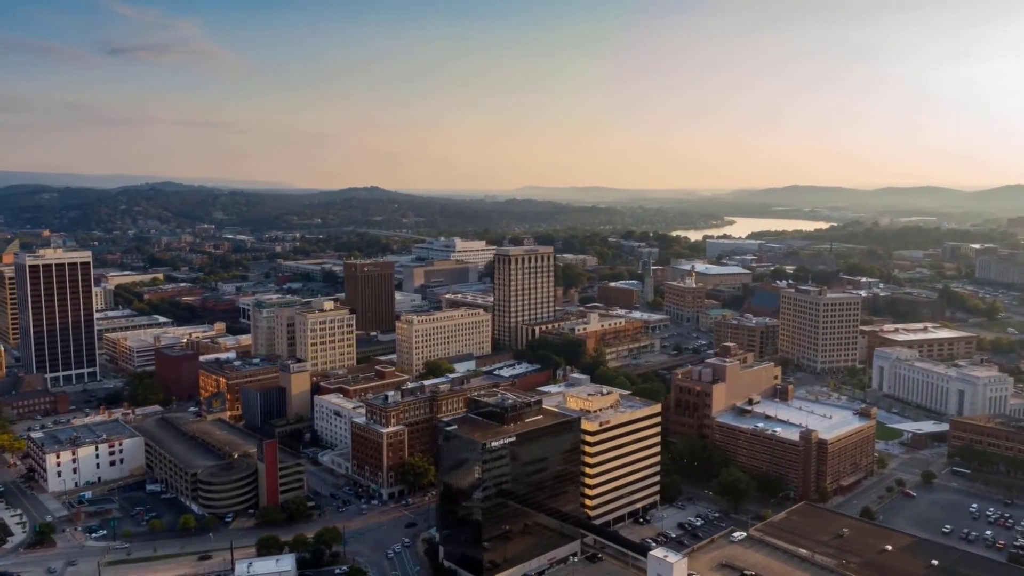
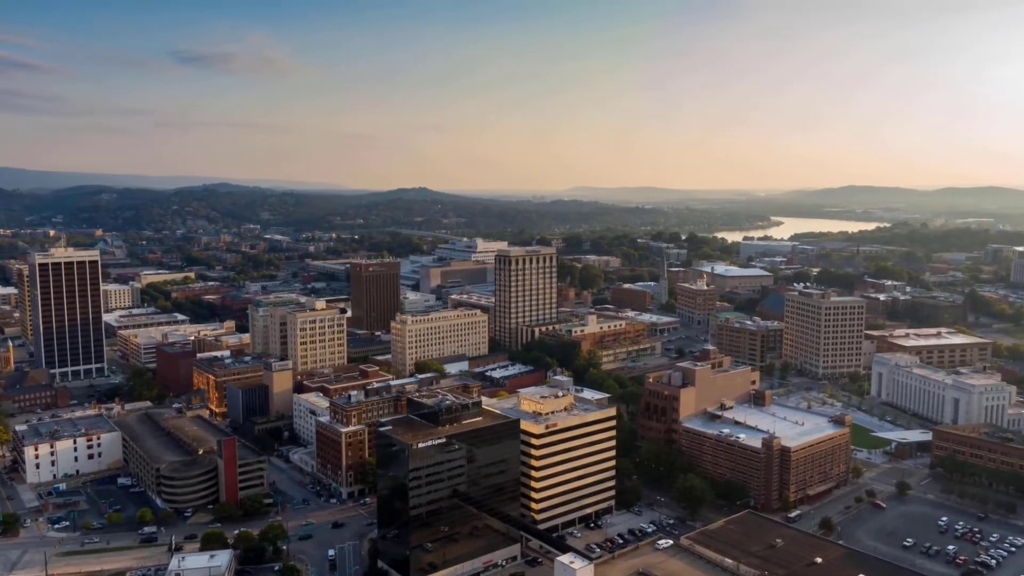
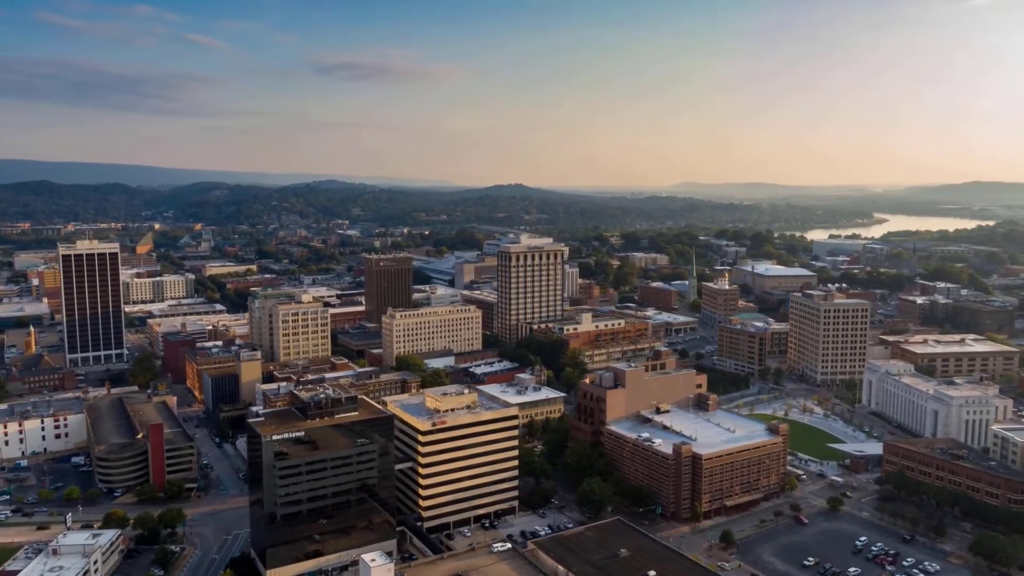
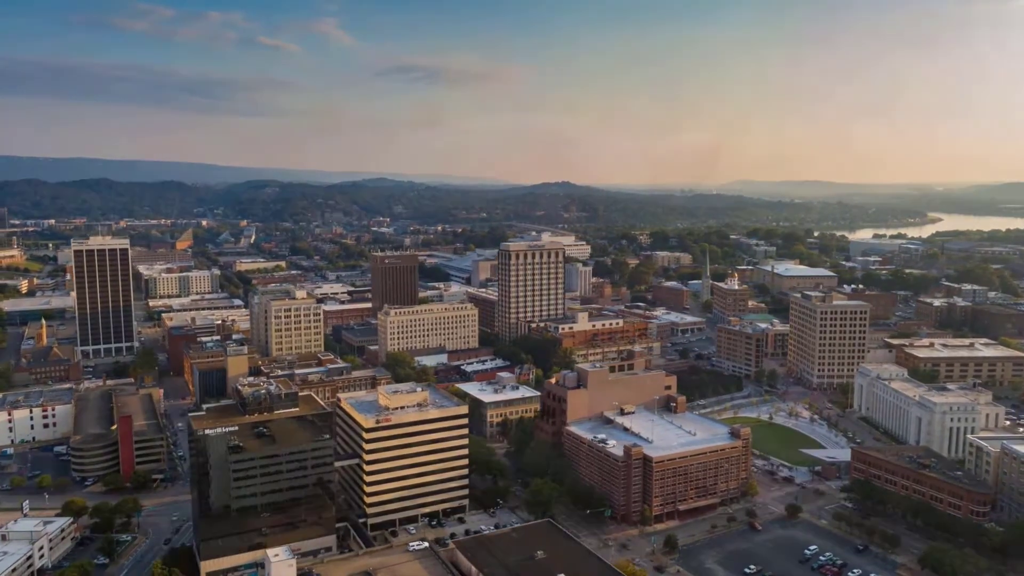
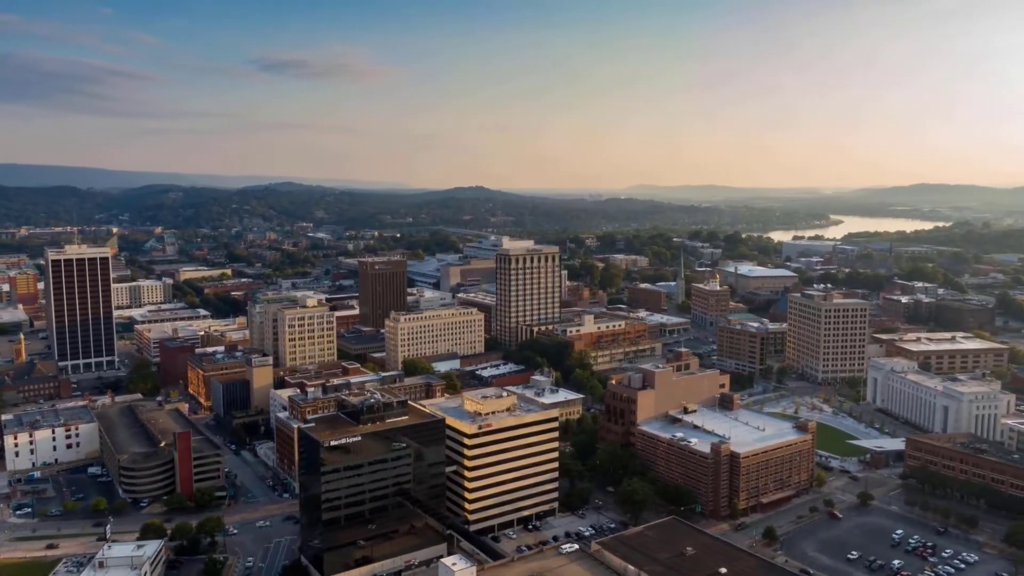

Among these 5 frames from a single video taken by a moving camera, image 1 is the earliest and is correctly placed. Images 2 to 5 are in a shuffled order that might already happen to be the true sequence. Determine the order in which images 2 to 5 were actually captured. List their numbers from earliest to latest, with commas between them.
2, 5, 3, 4
